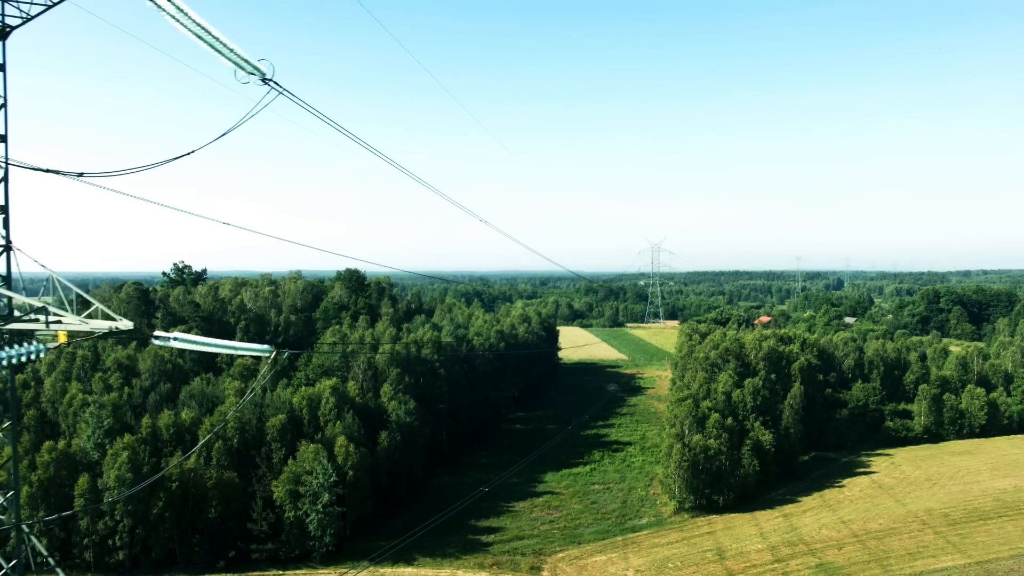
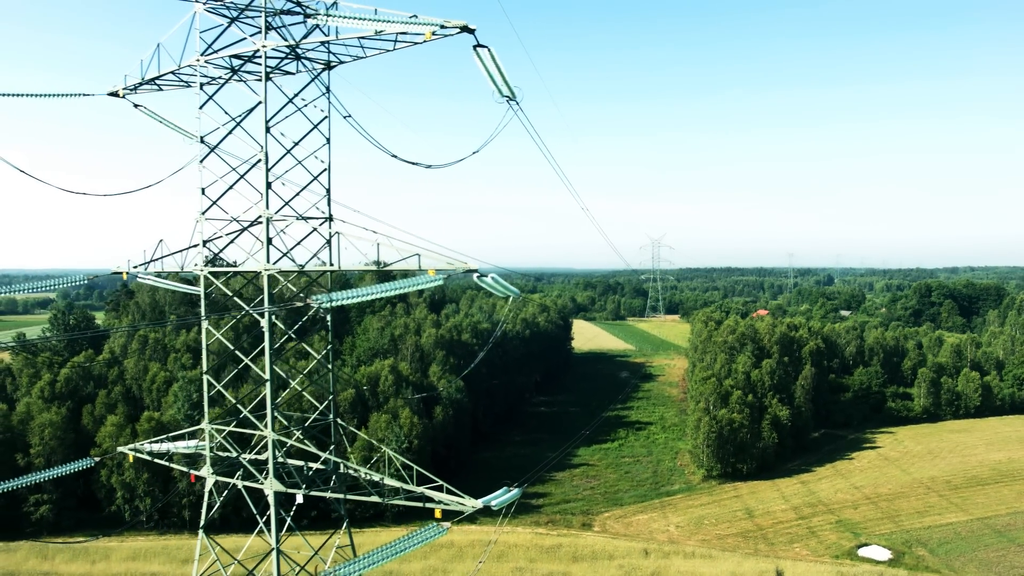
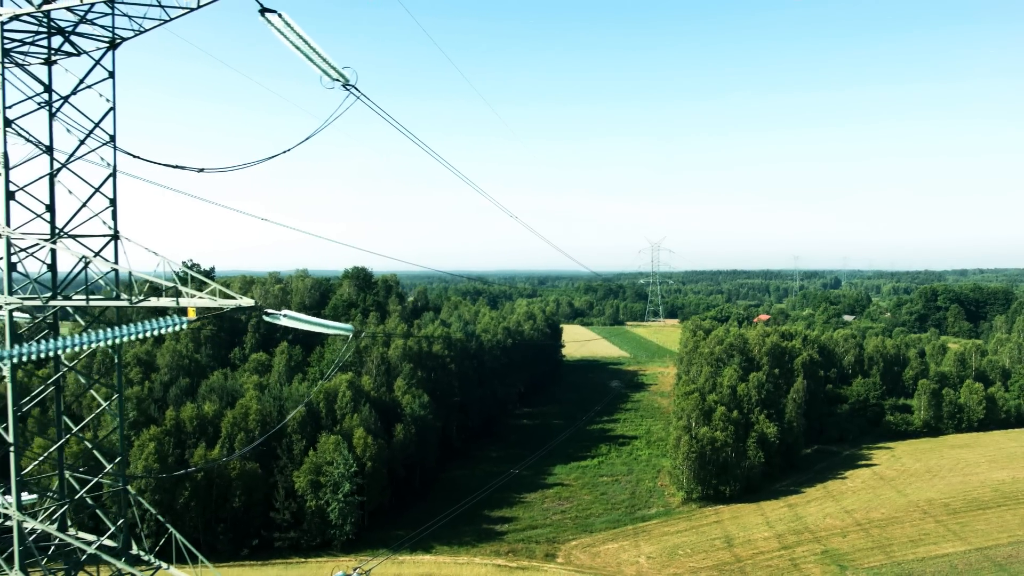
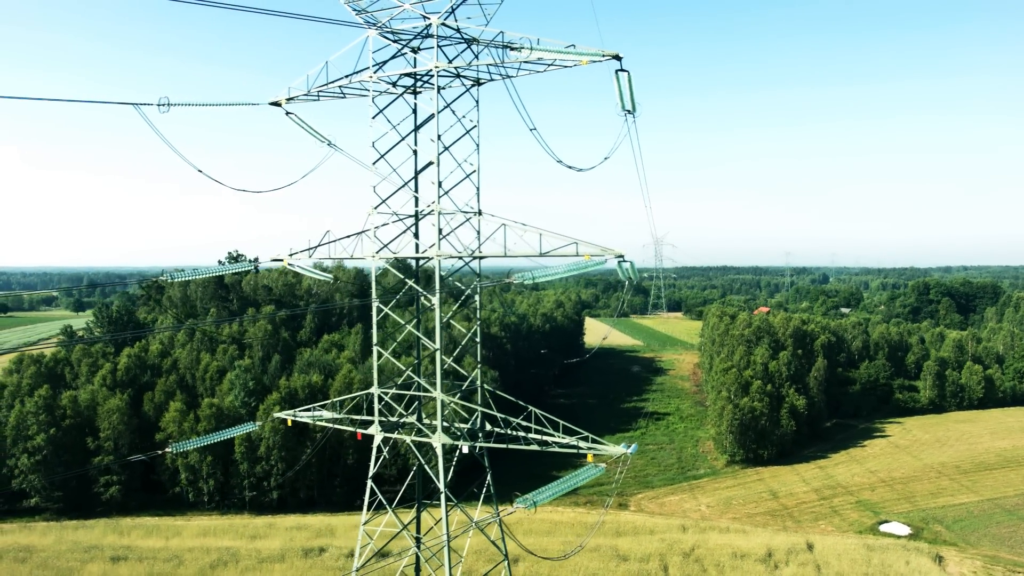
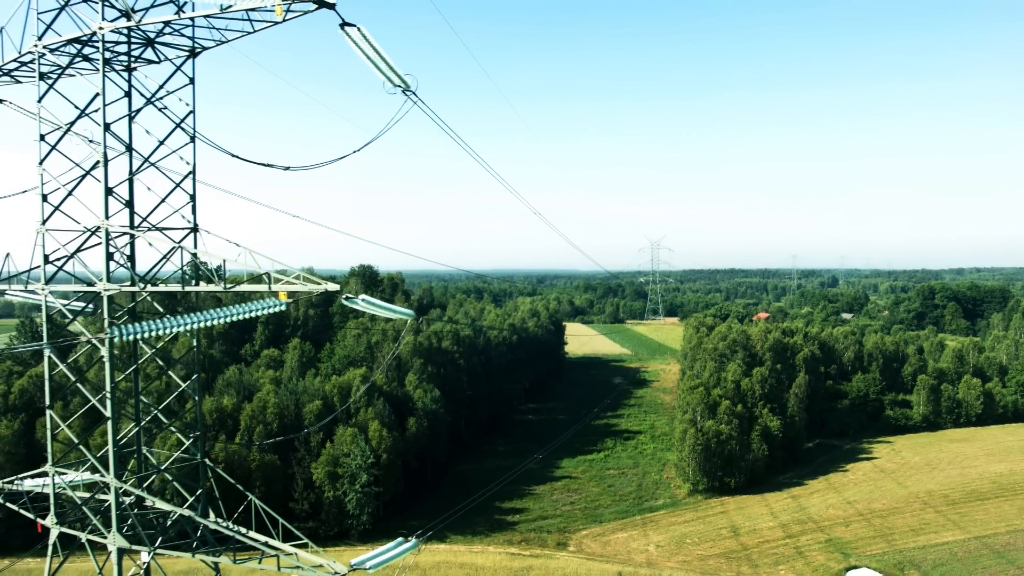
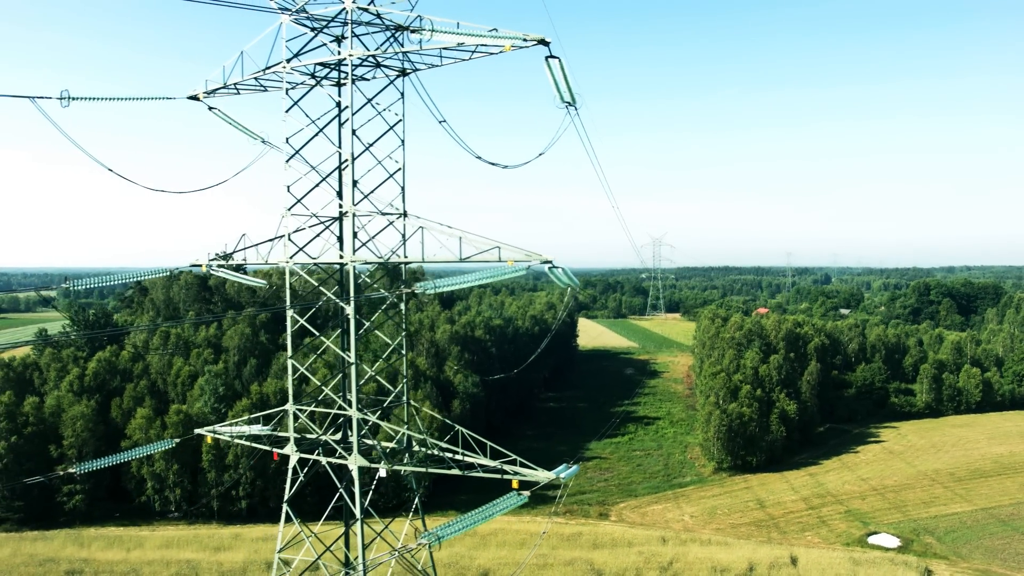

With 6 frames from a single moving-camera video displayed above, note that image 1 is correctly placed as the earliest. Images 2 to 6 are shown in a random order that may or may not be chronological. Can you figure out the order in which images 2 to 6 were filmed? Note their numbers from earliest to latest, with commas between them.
3, 5, 2, 6, 4
